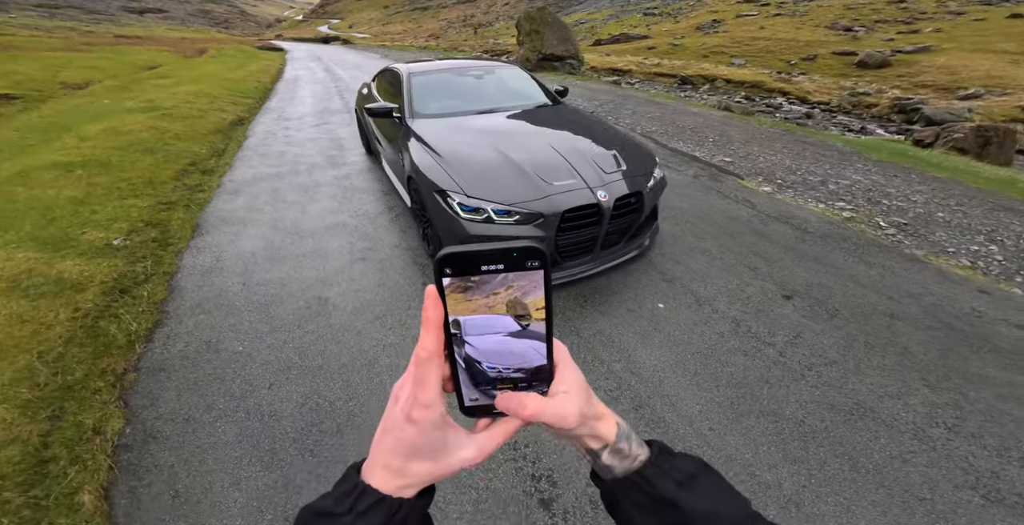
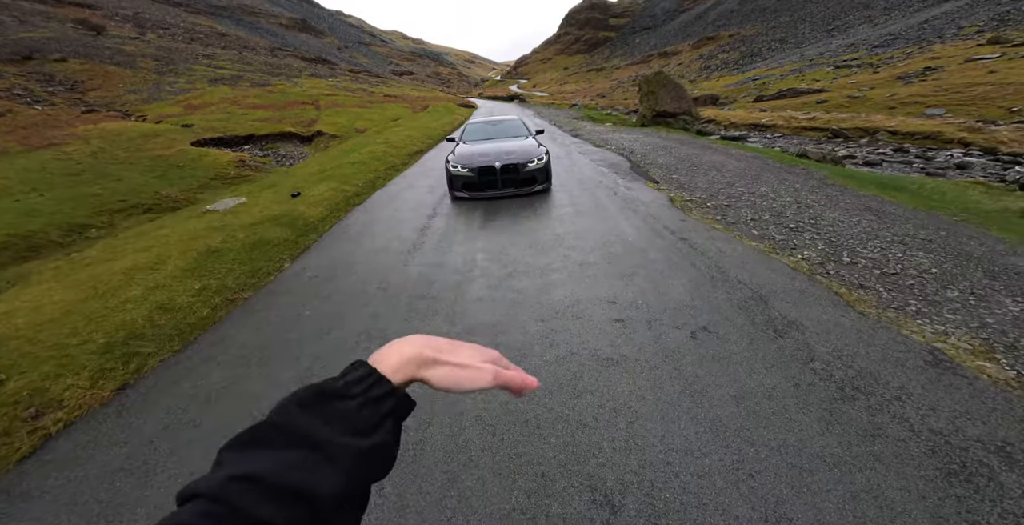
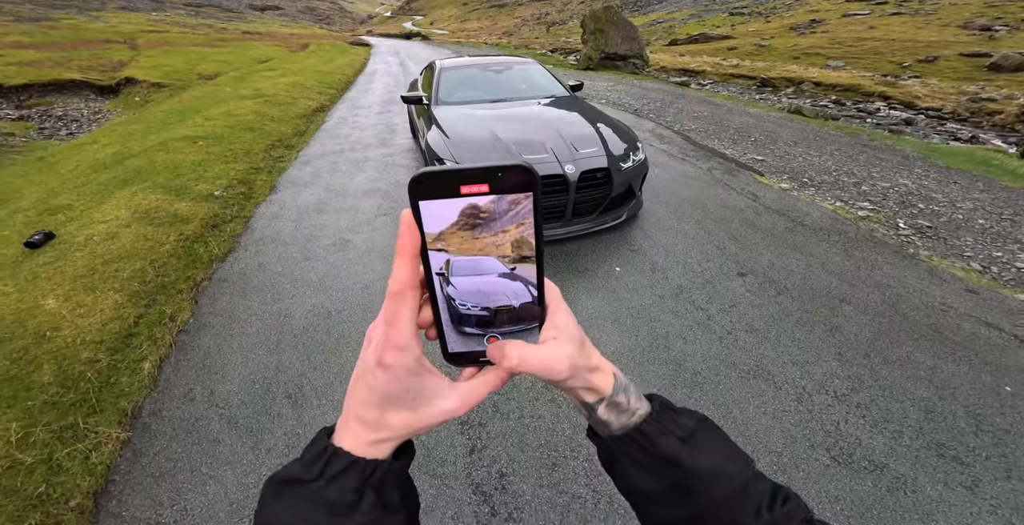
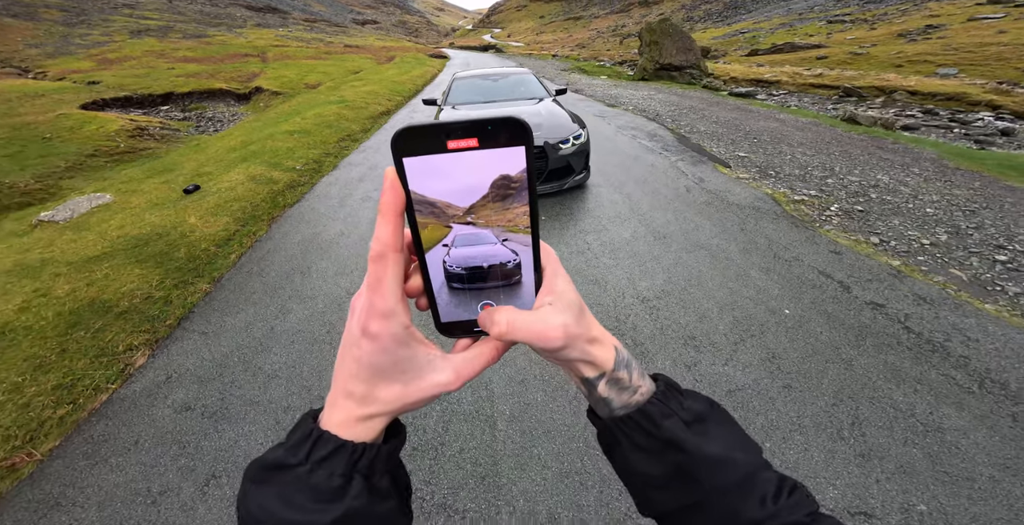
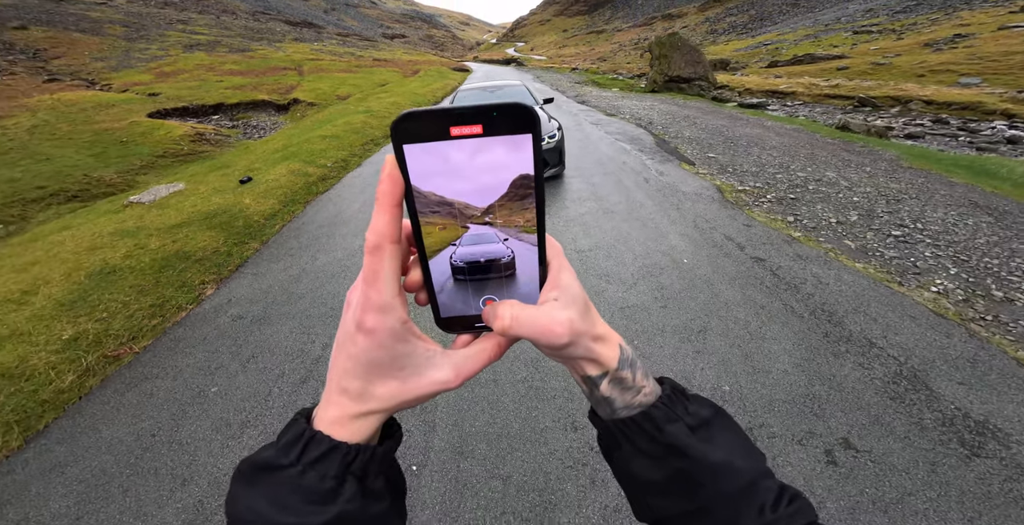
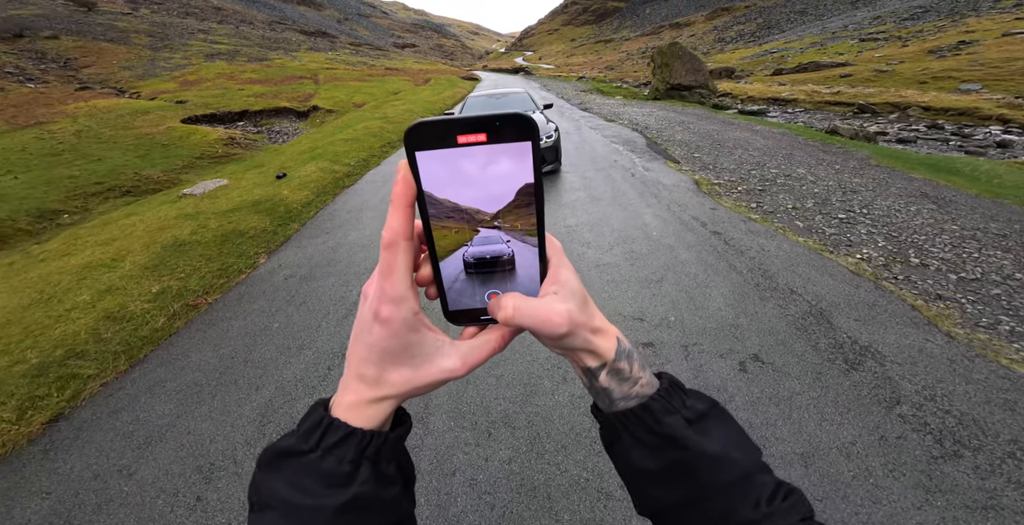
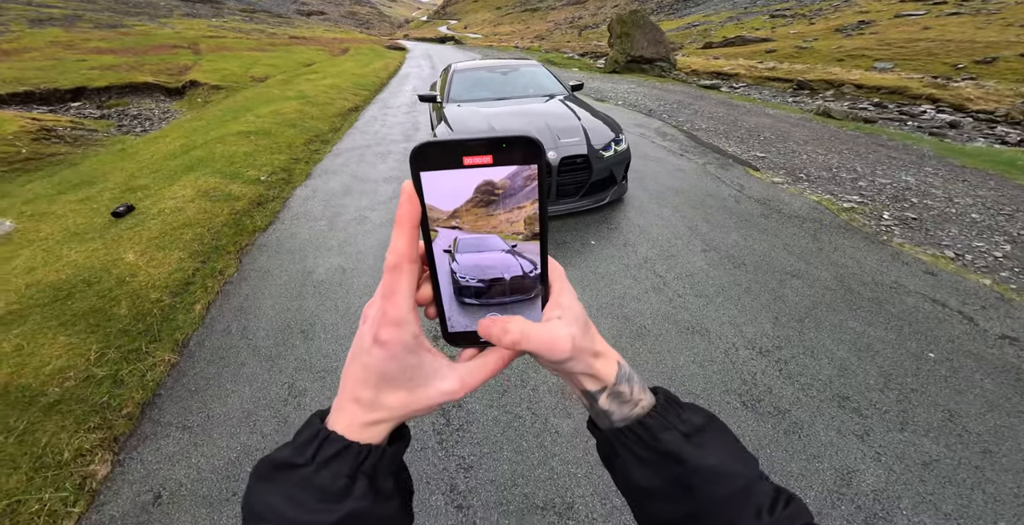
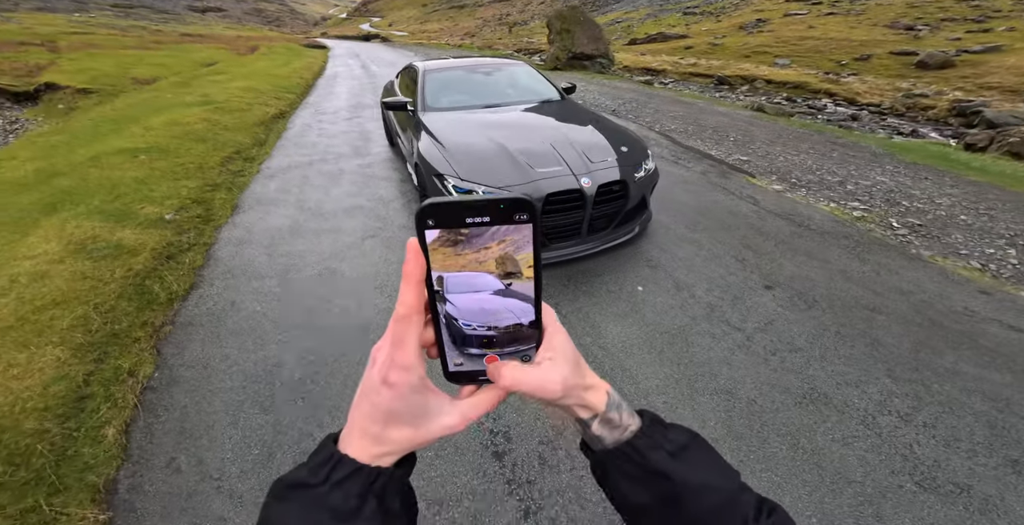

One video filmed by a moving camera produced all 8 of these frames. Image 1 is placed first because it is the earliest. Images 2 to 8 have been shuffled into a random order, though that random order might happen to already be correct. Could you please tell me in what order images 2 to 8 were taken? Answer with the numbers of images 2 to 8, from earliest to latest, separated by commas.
8, 3, 7, 4, 5, 6, 2
